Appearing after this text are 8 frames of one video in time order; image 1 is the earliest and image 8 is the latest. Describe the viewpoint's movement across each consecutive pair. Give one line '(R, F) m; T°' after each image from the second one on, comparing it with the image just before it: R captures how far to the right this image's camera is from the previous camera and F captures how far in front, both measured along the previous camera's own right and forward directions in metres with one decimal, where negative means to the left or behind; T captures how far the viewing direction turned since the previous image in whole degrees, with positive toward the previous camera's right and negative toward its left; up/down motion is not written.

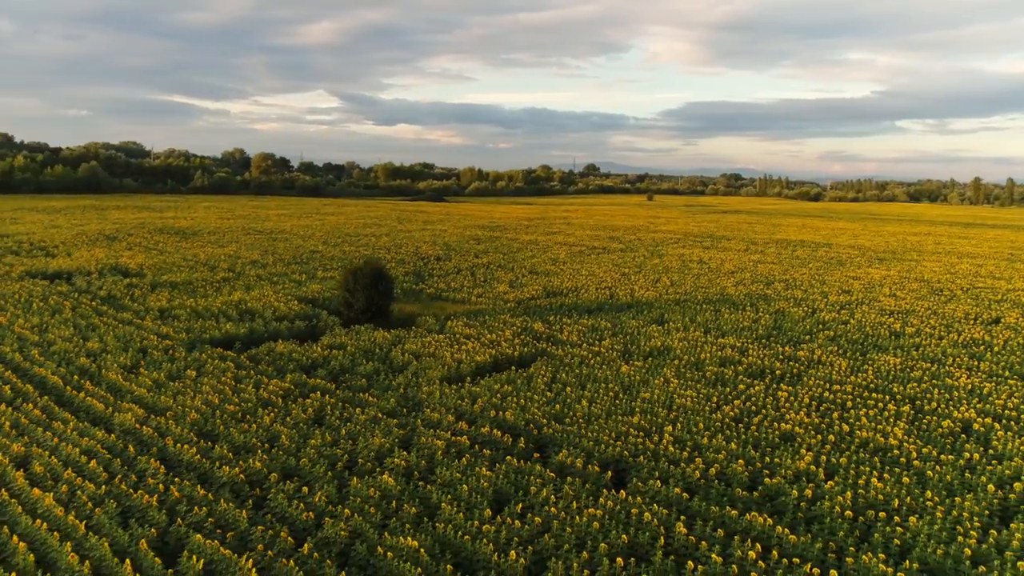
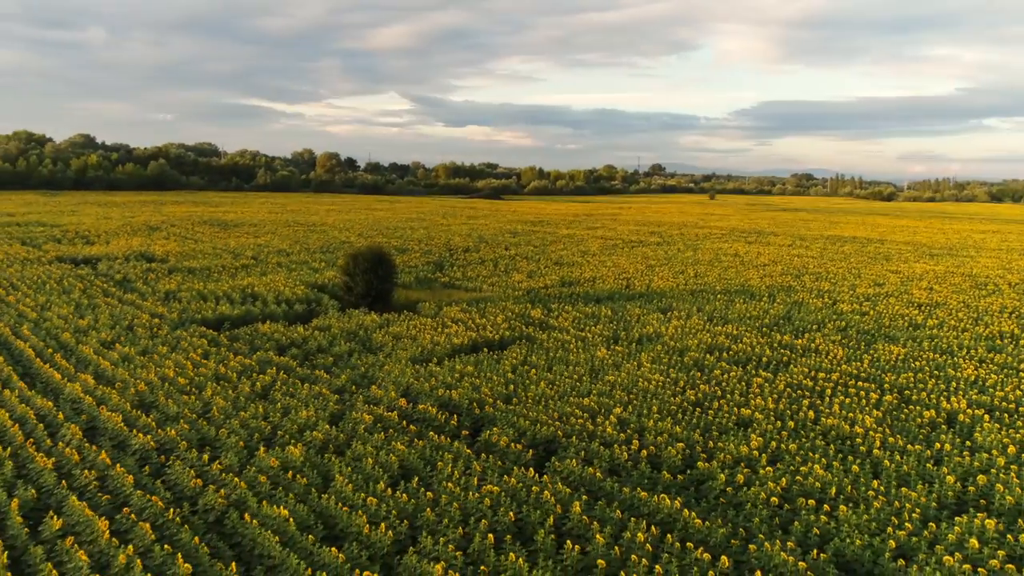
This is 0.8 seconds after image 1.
(+1.9, +0.7) m; -5°
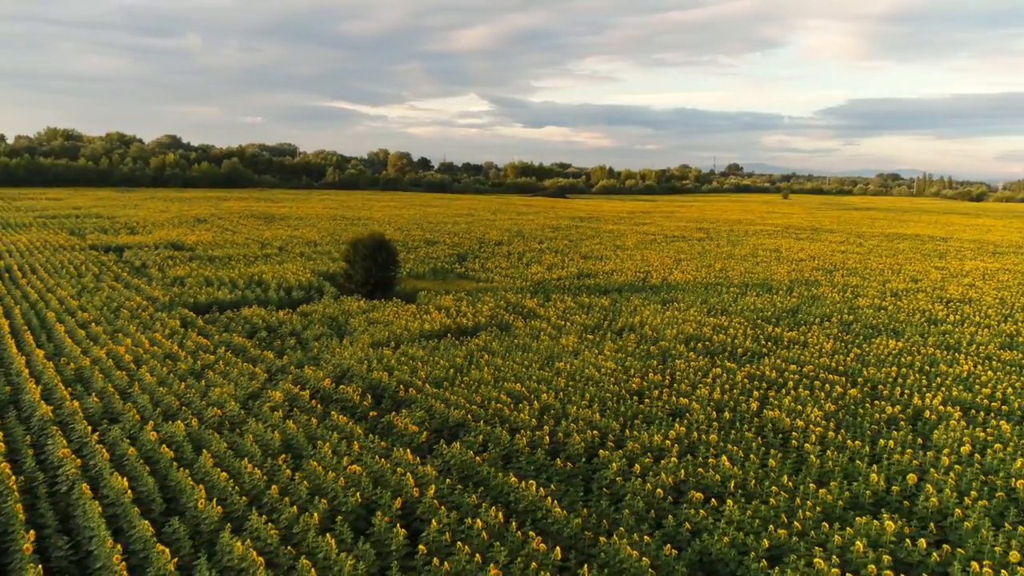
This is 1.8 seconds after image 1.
(+2.2, +0.7) m; -6°
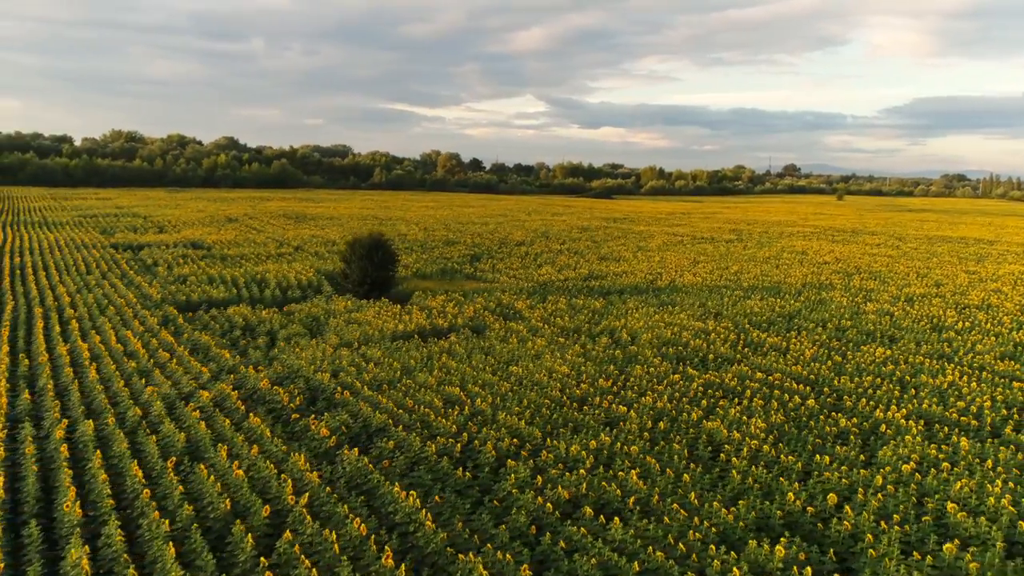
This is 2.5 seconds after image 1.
(+1.6, +0.5) m; -4°
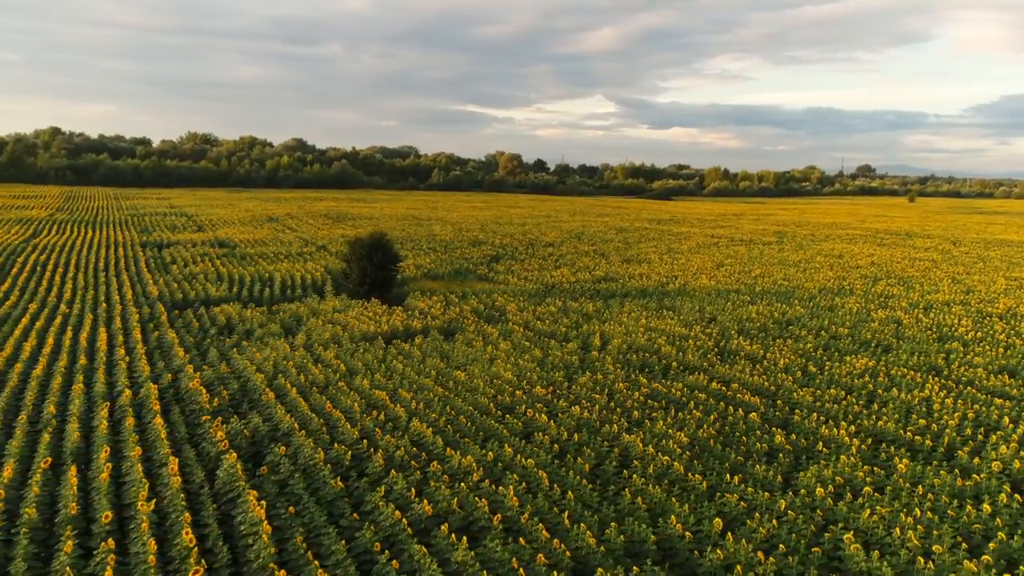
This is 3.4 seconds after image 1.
(+1.9, +0.6) m; -5°
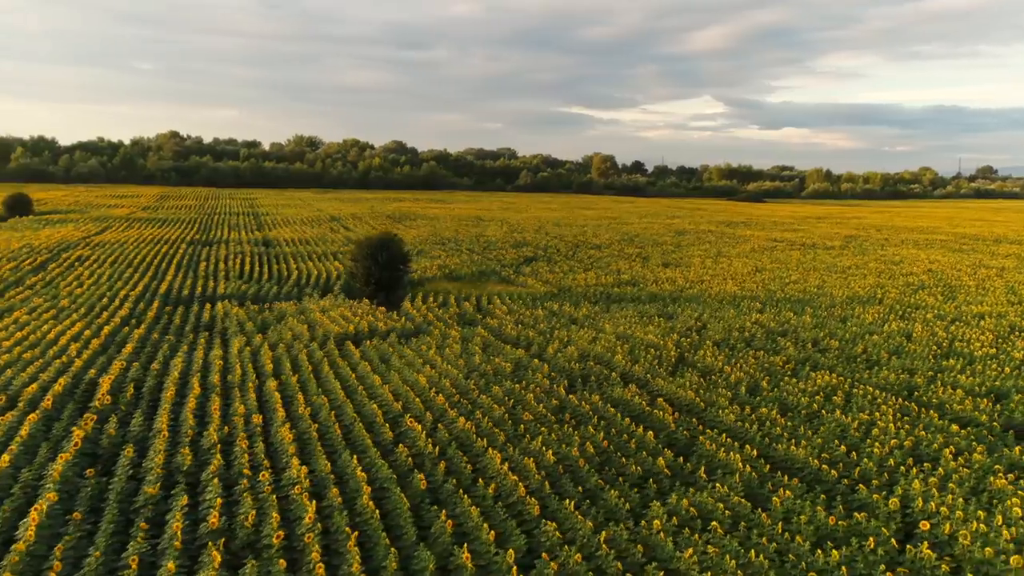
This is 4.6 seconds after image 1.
(+2.6, +0.8) m; -7°
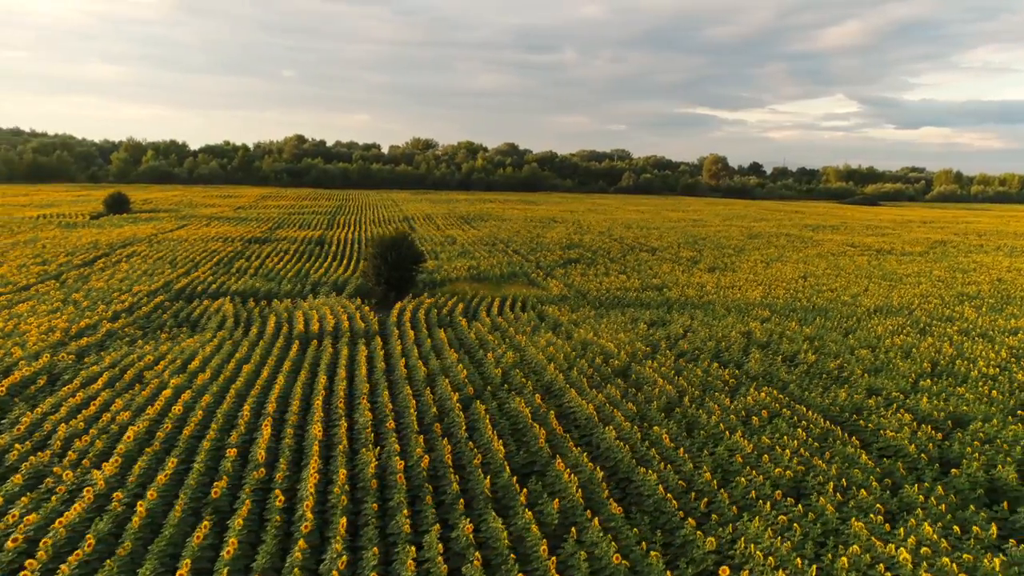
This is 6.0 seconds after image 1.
(+2.9, +0.8) m; -8°
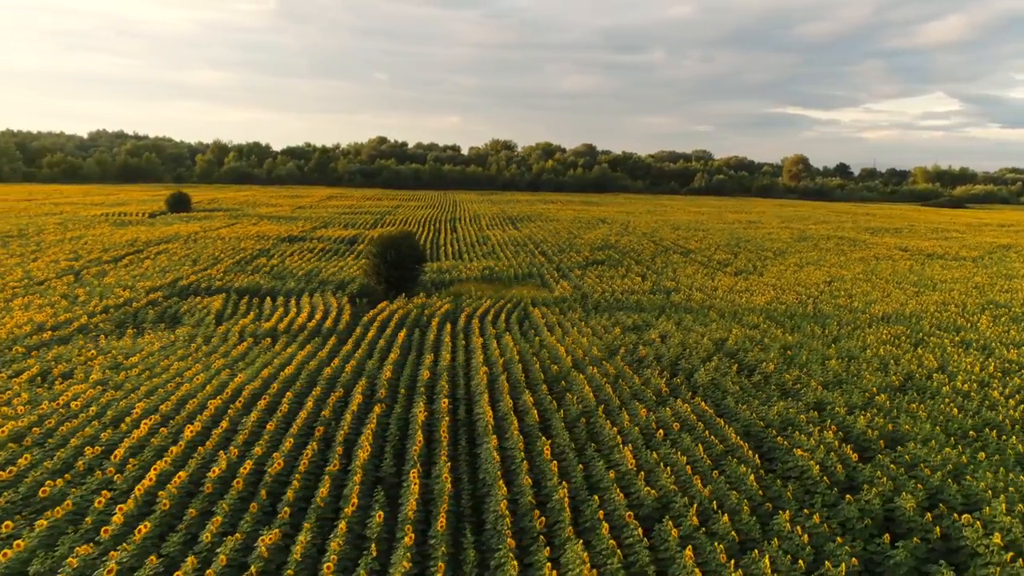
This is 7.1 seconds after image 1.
(+2.2, +0.6) m; -6°
